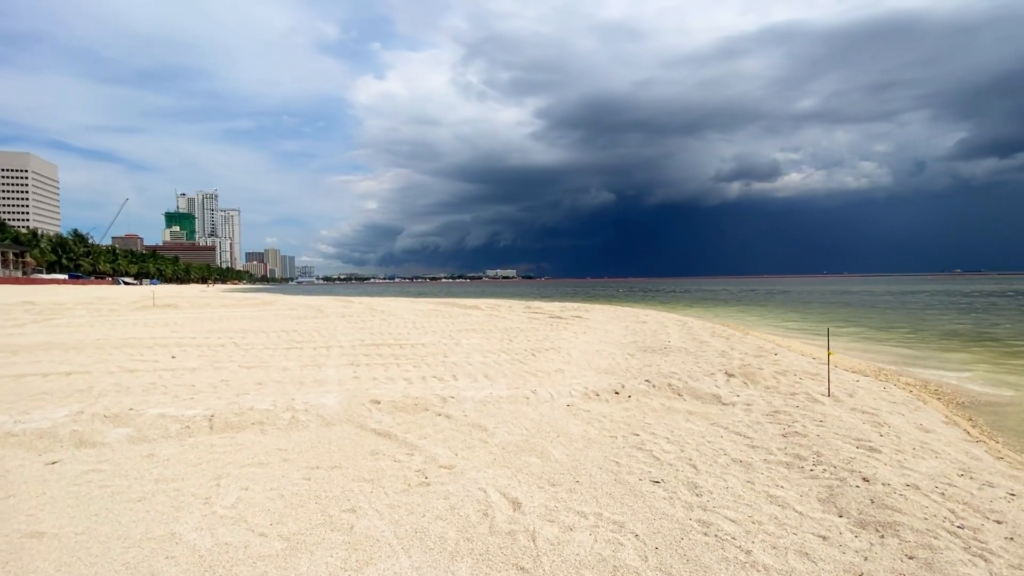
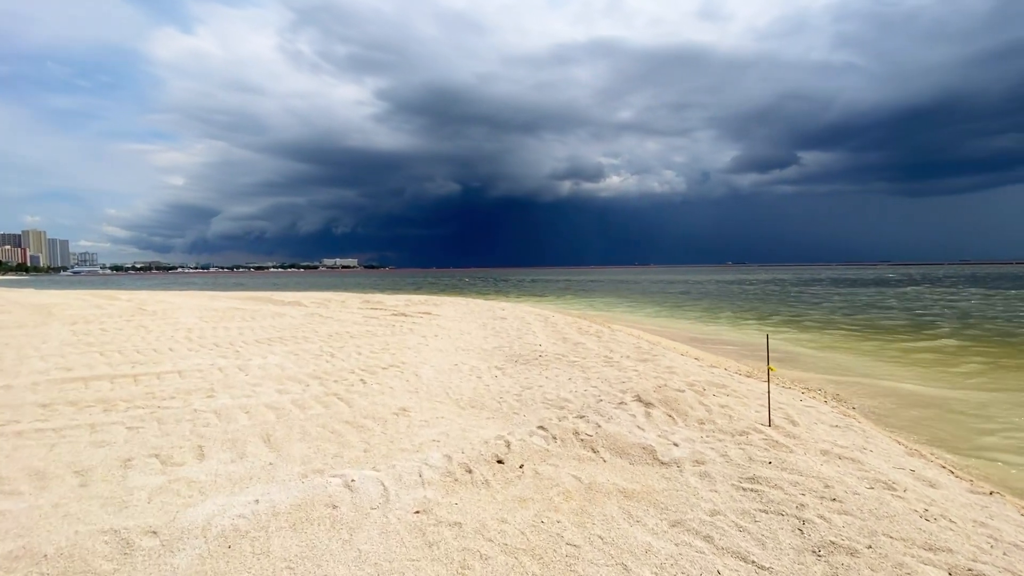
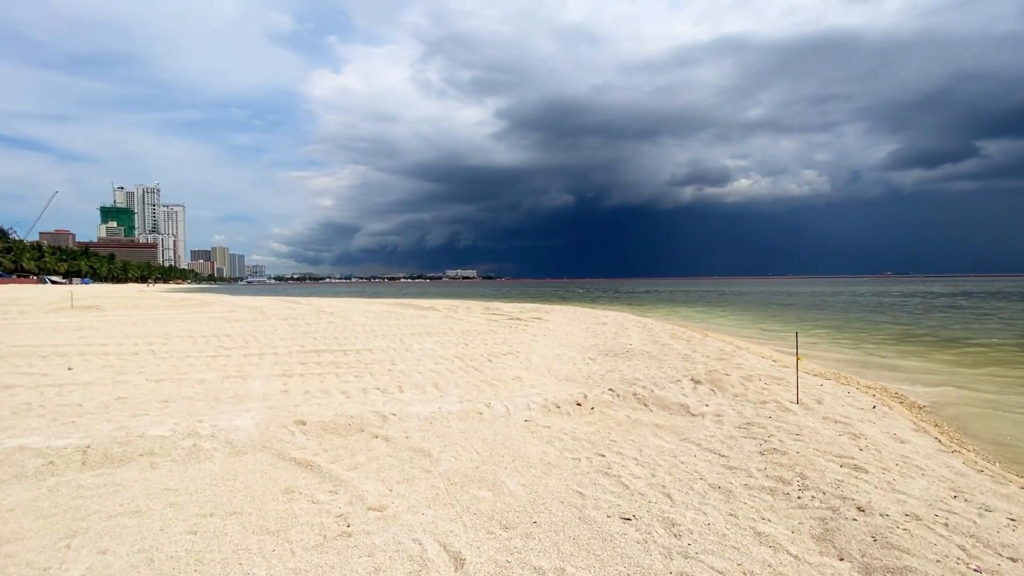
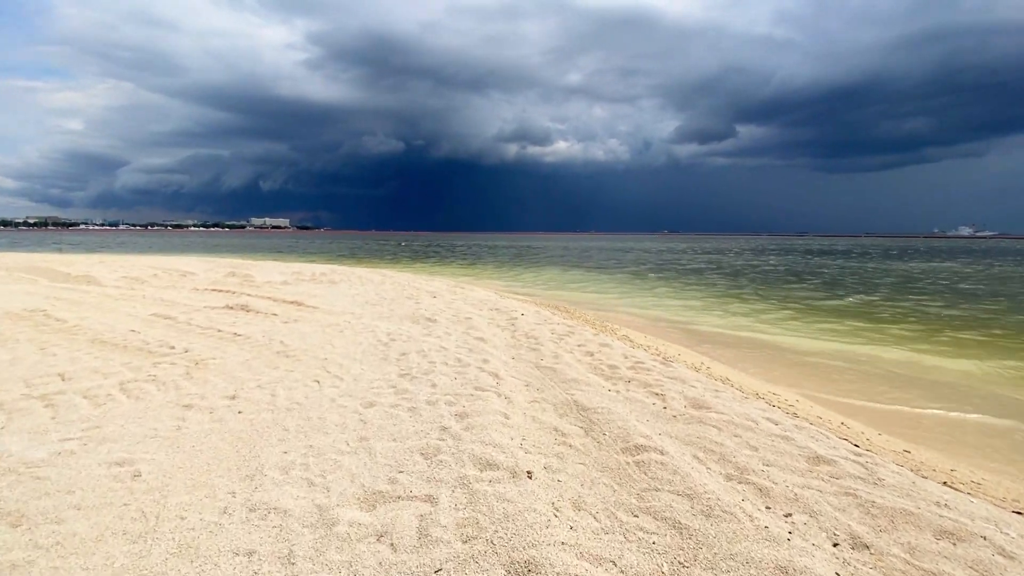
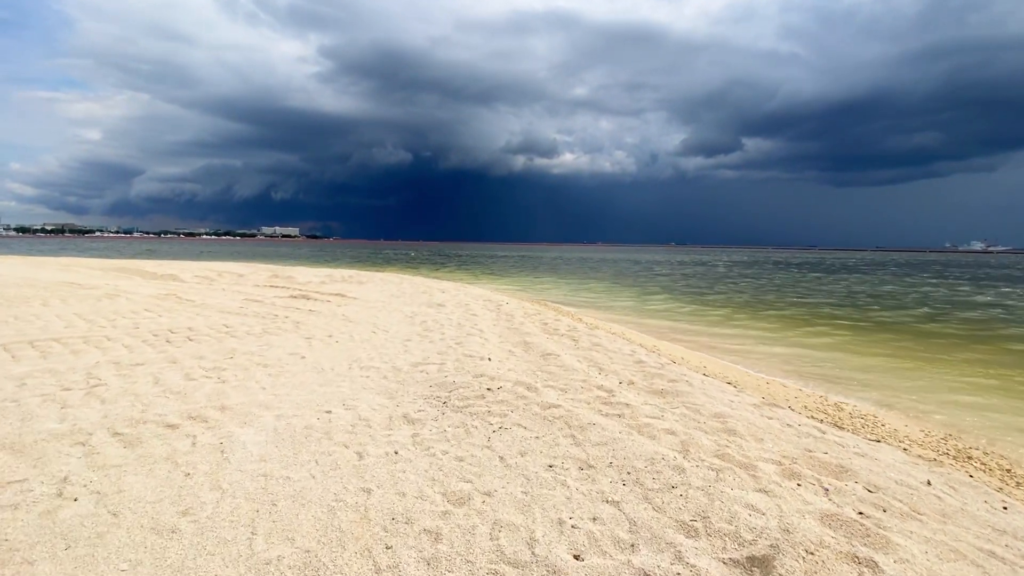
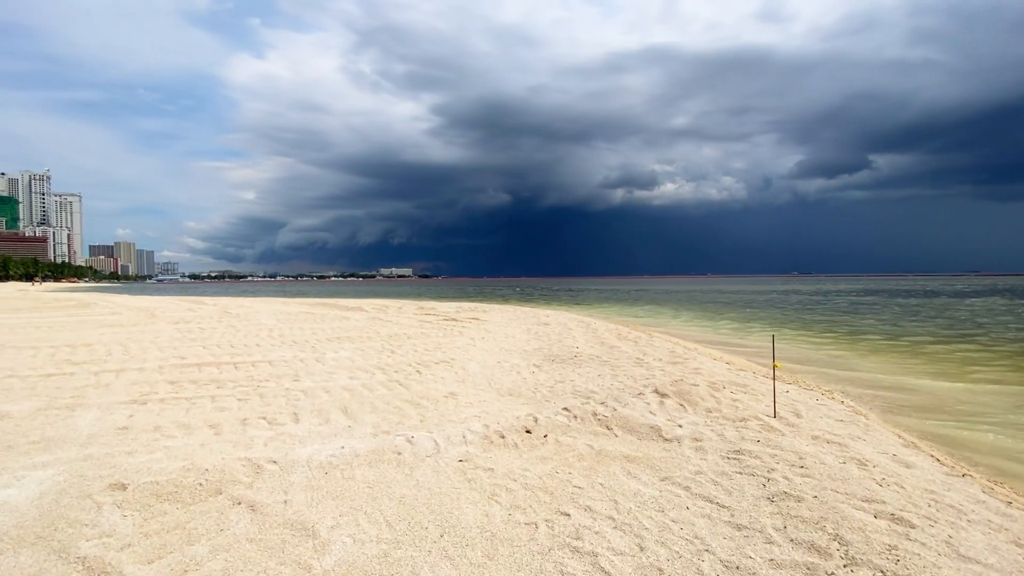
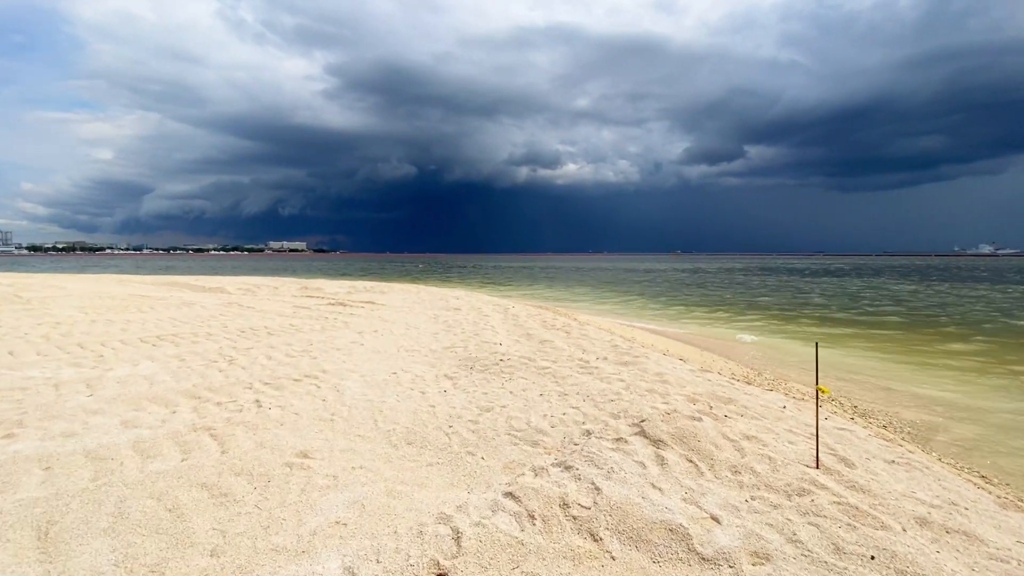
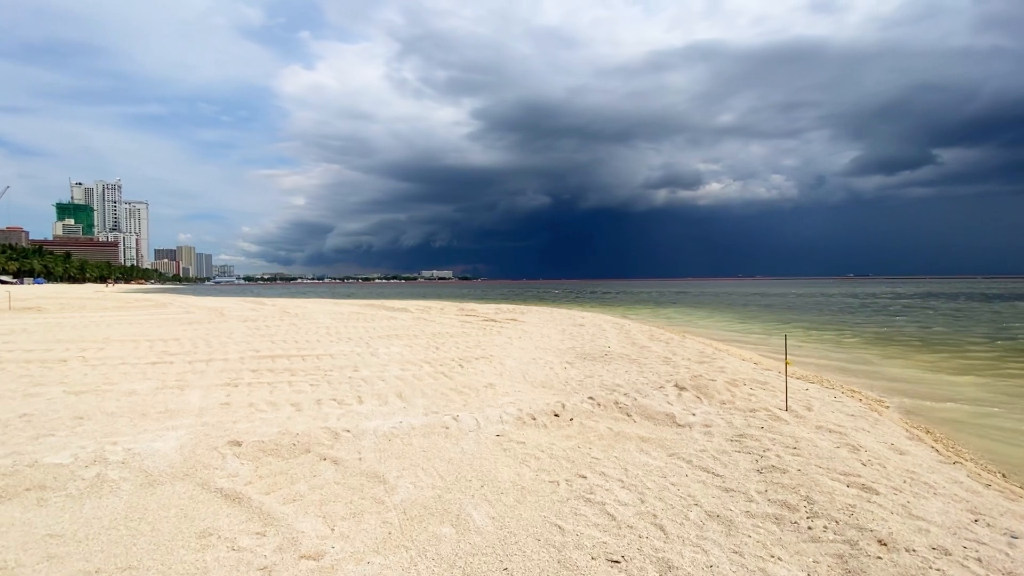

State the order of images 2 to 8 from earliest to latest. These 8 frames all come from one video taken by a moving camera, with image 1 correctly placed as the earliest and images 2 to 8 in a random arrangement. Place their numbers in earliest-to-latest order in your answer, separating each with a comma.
3, 8, 6, 2, 7, 5, 4
